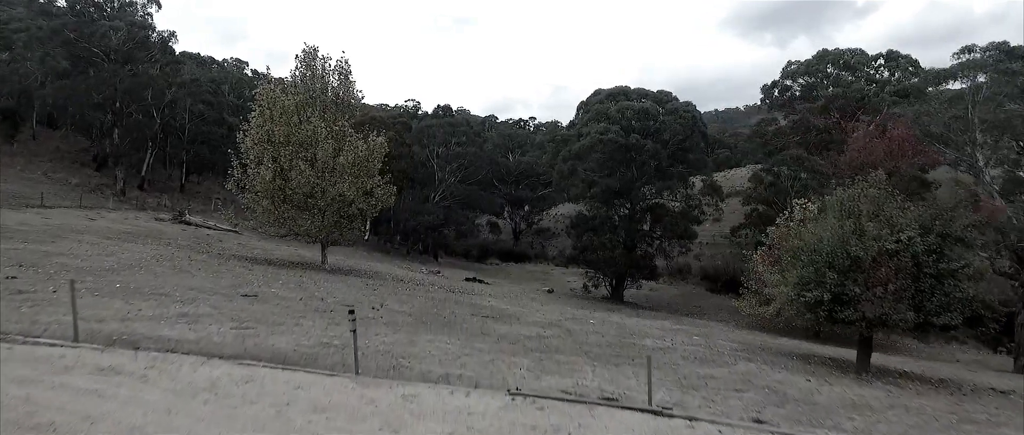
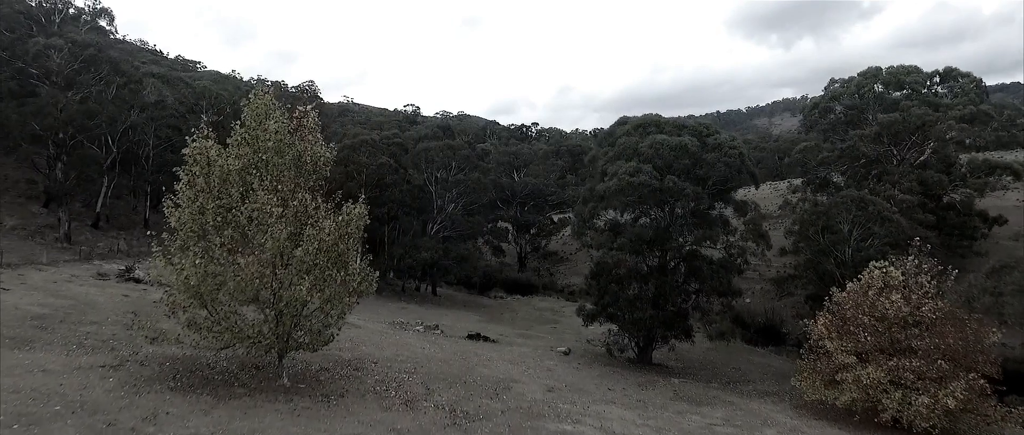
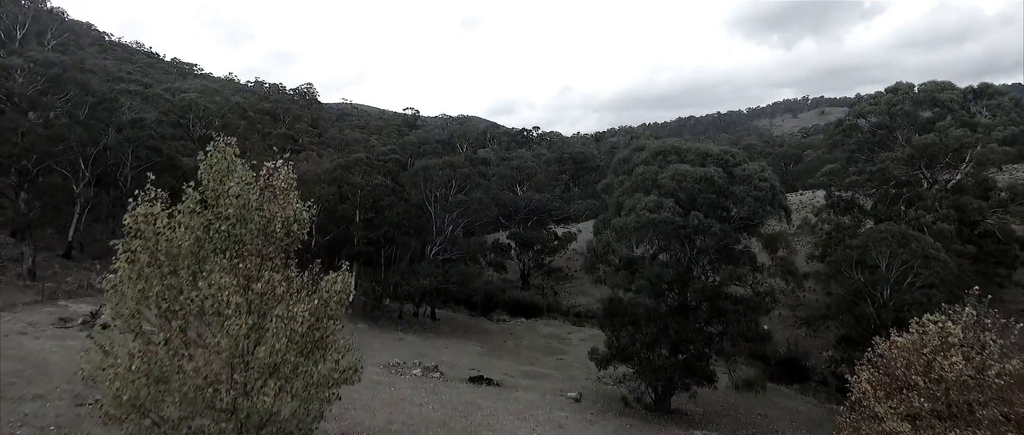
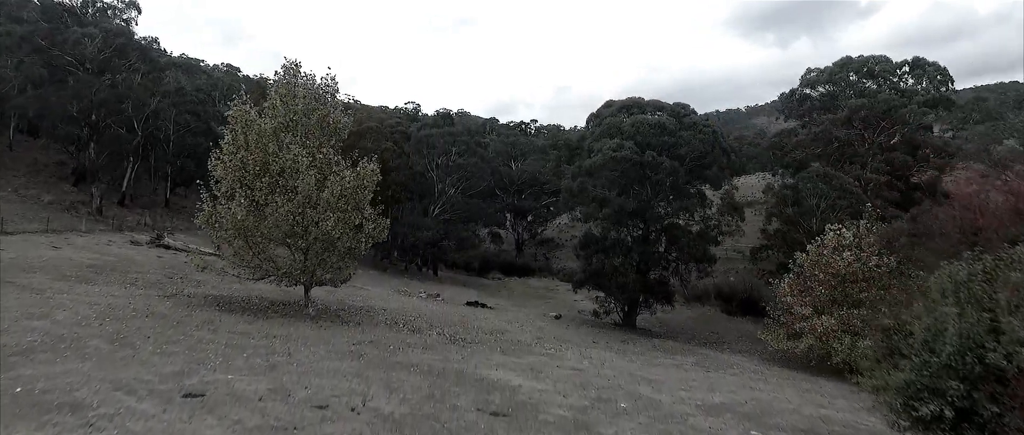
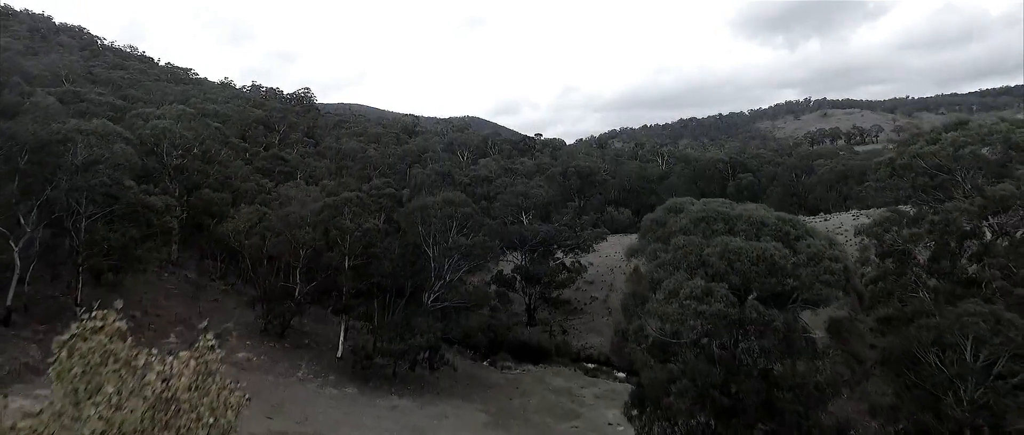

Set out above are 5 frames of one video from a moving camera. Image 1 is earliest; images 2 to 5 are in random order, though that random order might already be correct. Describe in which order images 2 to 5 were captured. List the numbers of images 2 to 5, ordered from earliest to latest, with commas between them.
4, 2, 3, 5
